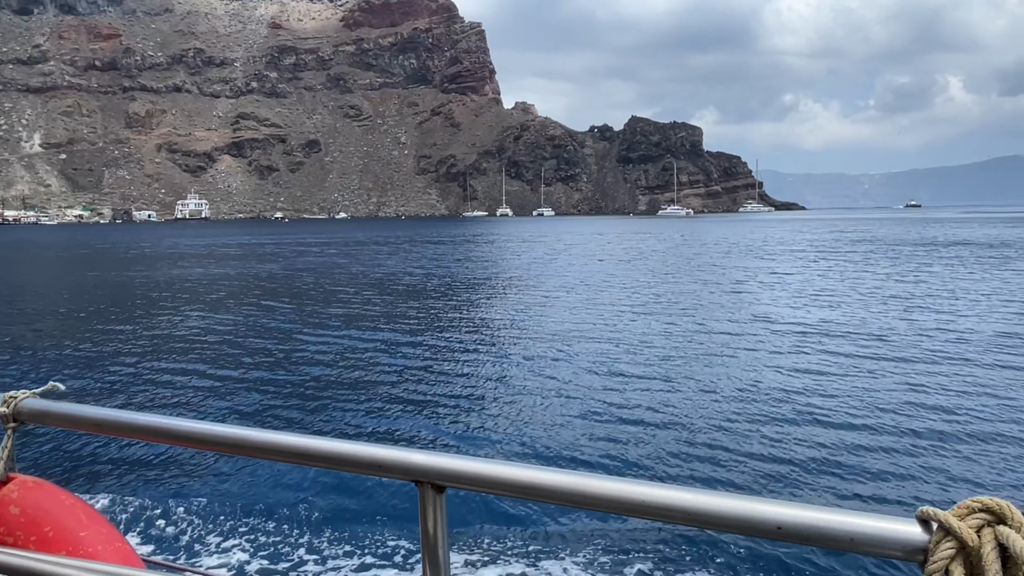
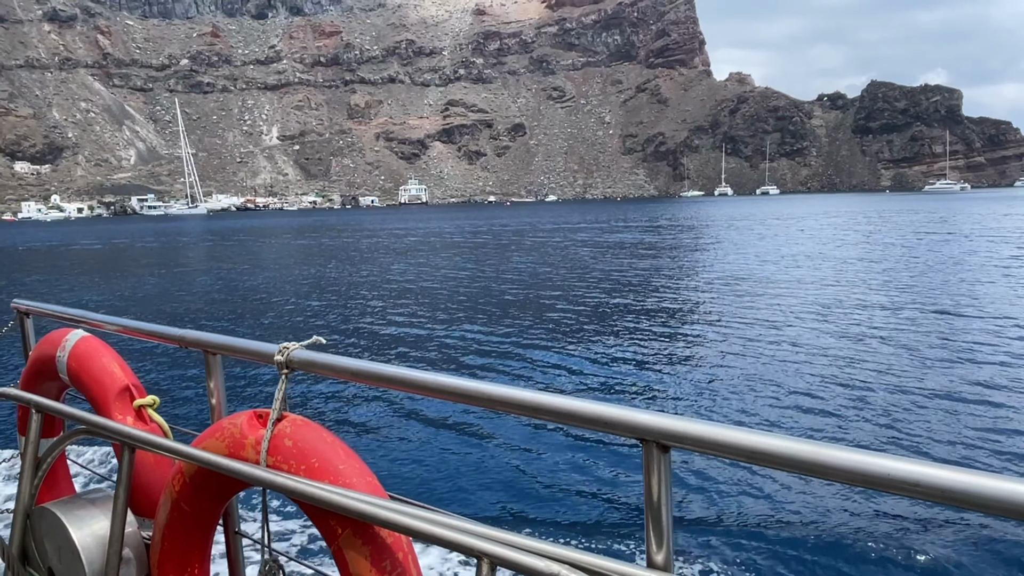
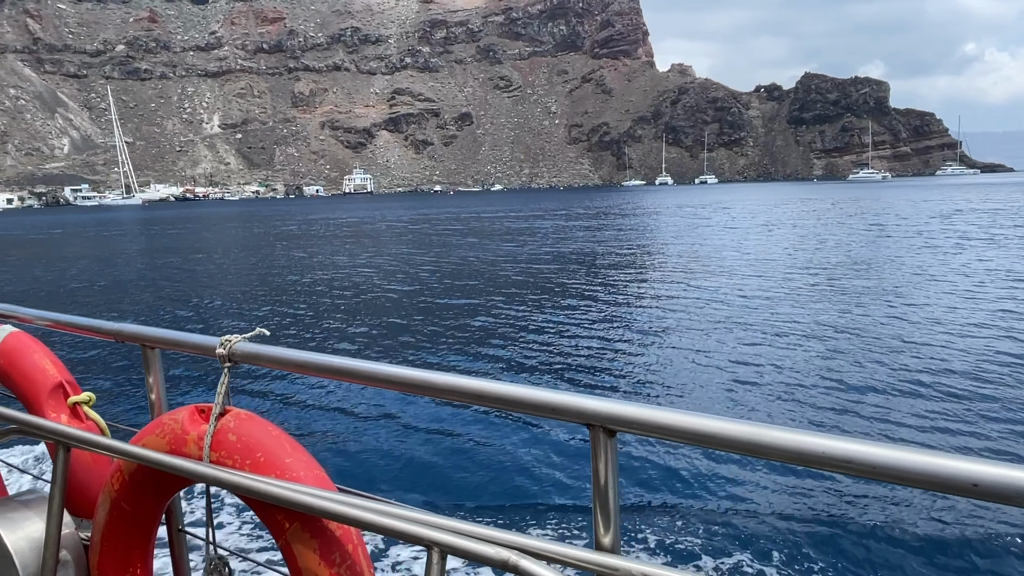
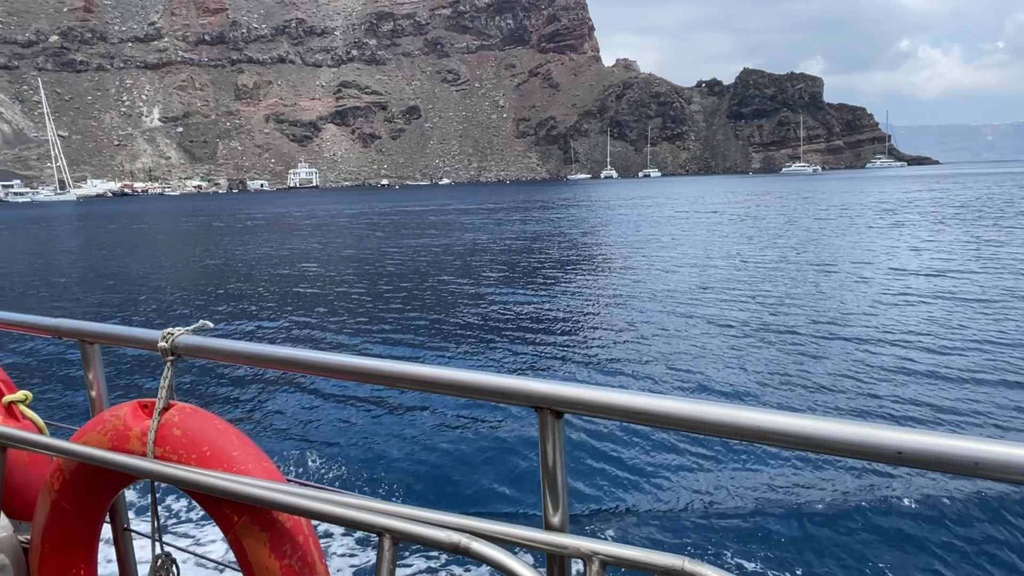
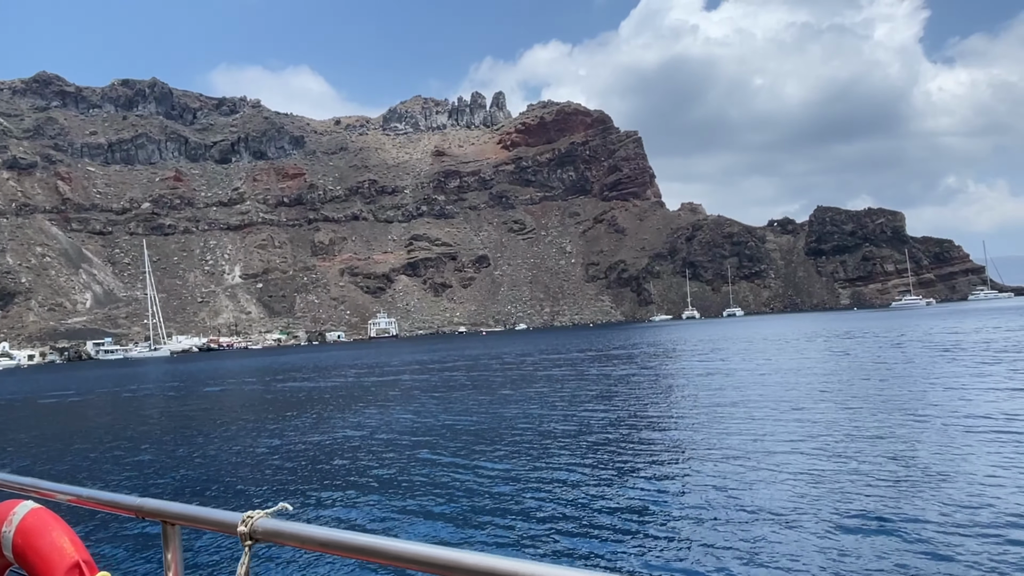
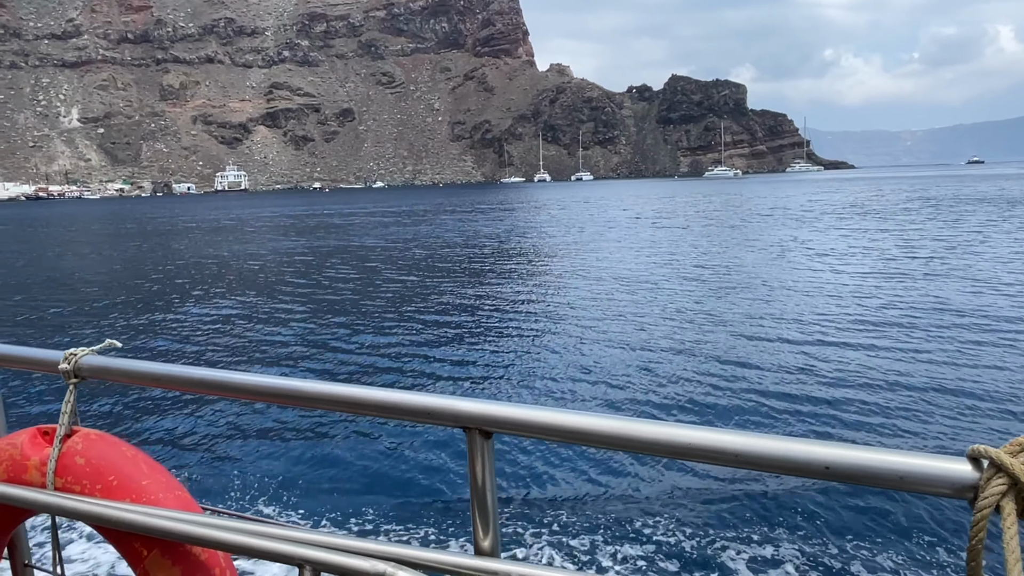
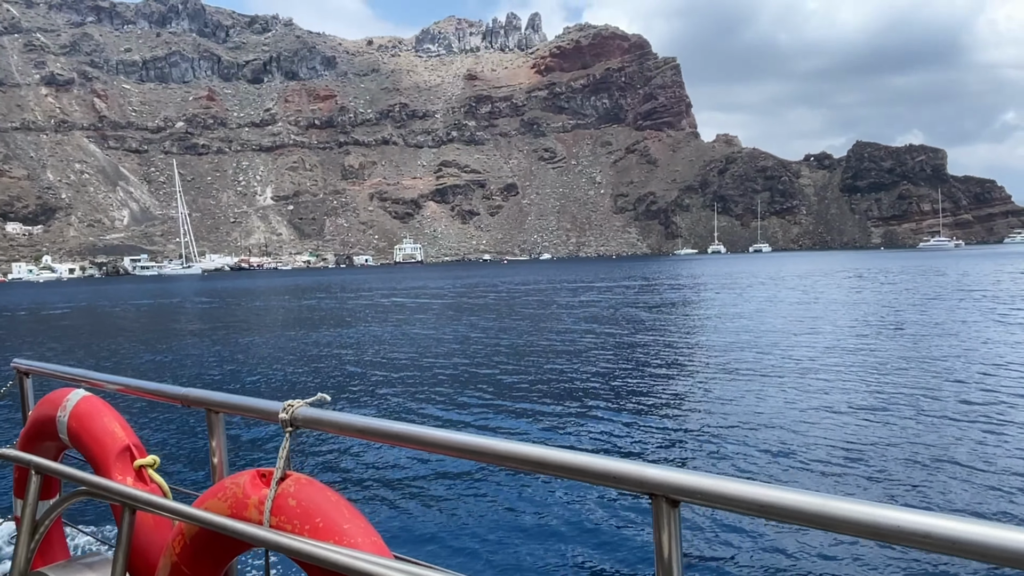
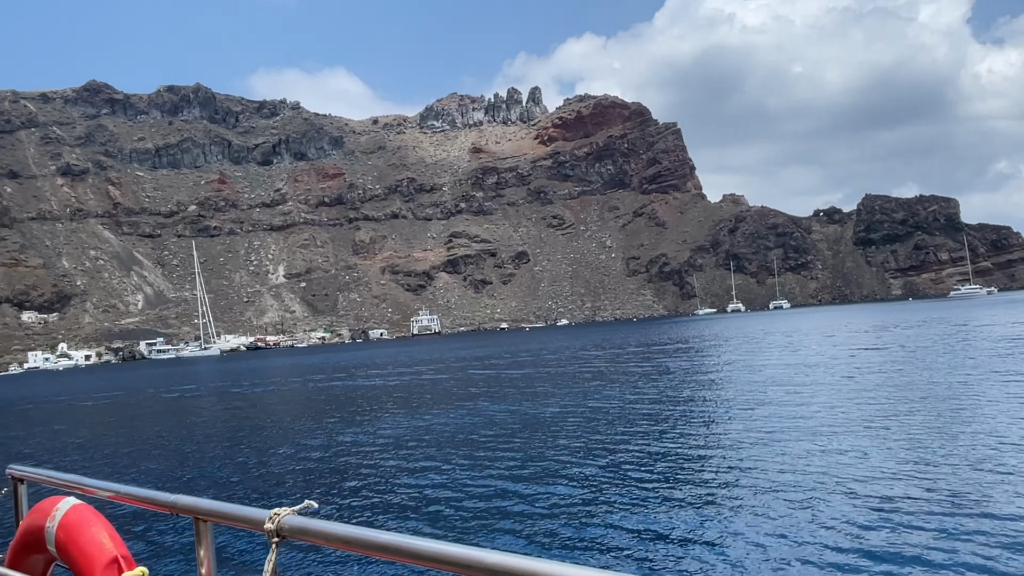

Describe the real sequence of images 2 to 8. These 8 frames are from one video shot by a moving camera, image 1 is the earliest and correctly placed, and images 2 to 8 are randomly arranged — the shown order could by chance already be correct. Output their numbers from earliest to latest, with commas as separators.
6, 4, 3, 2, 7, 5, 8
